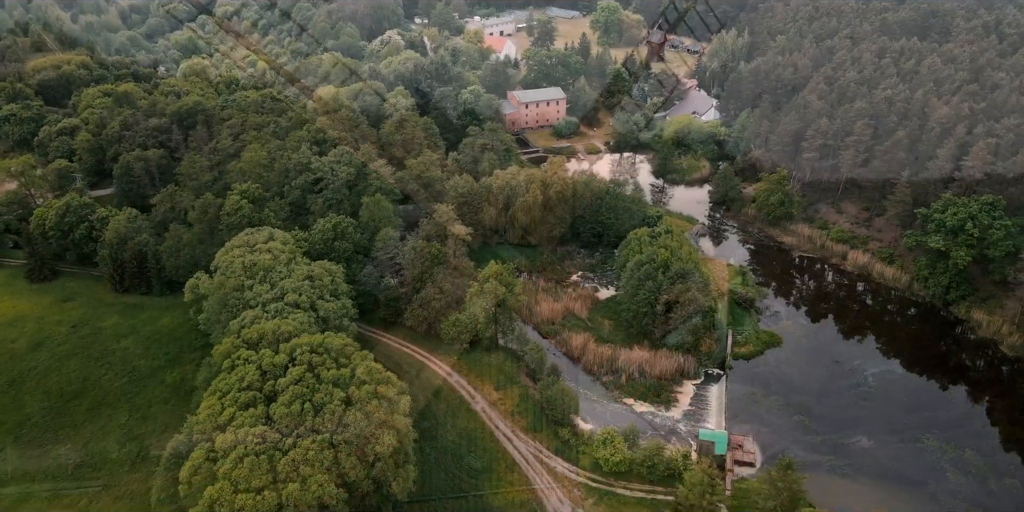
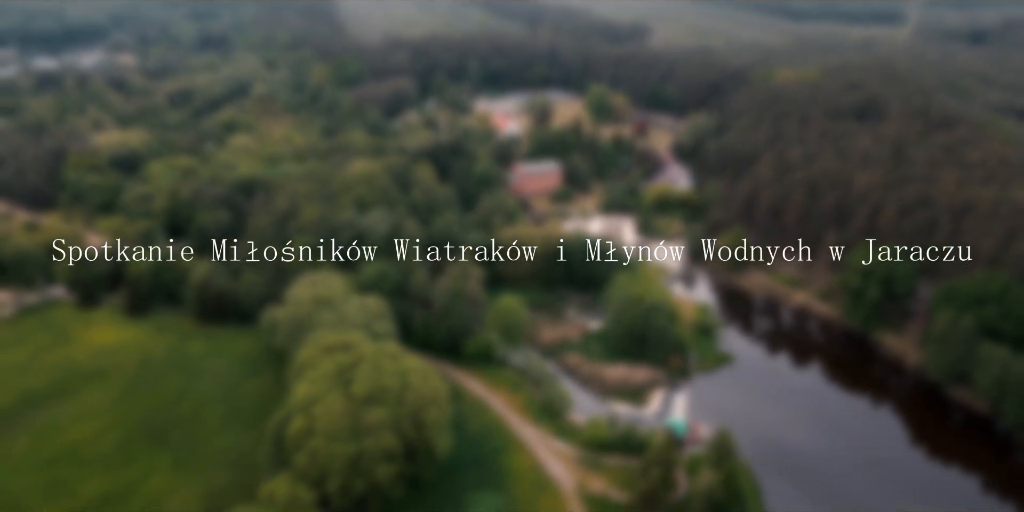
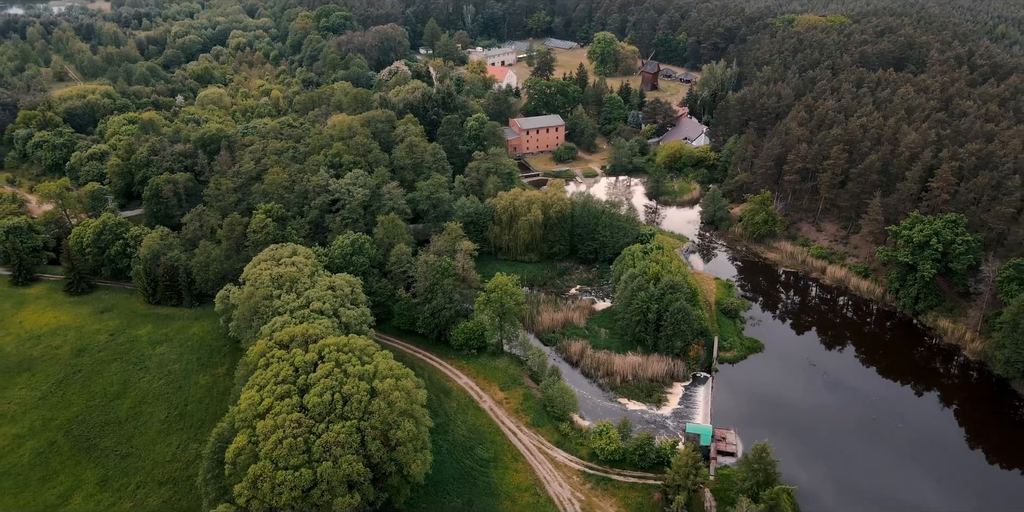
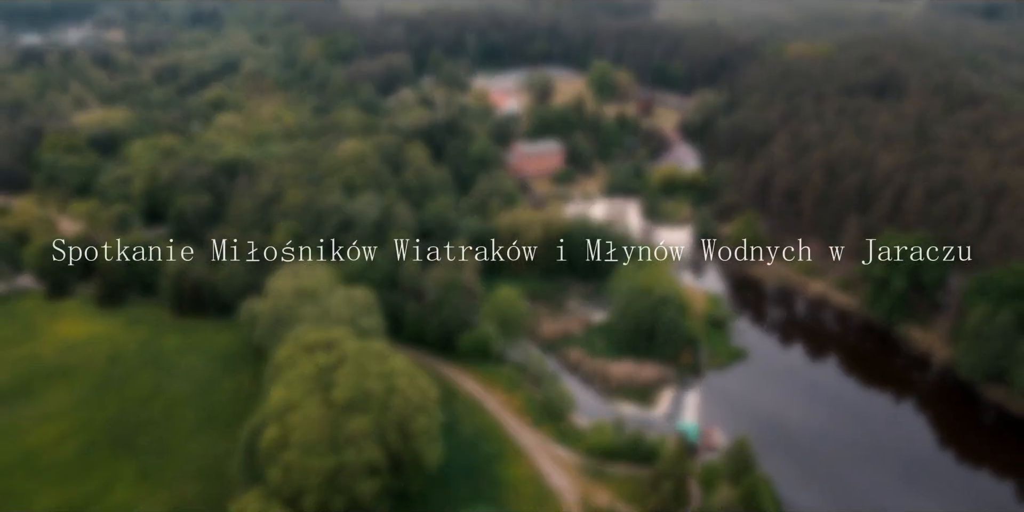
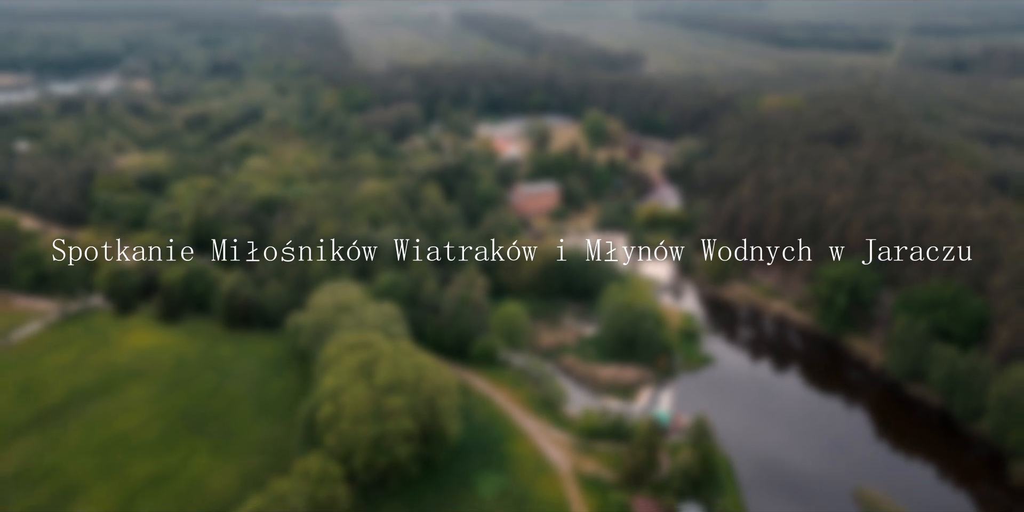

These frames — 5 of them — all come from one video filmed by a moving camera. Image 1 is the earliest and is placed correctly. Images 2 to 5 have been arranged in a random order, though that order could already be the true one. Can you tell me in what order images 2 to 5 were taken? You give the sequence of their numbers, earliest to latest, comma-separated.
3, 4, 2, 5
